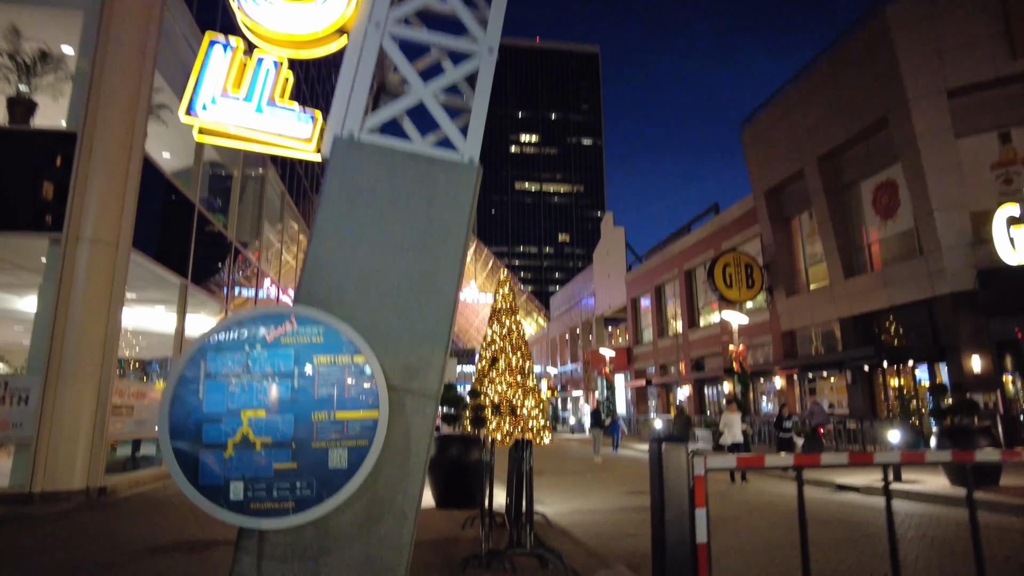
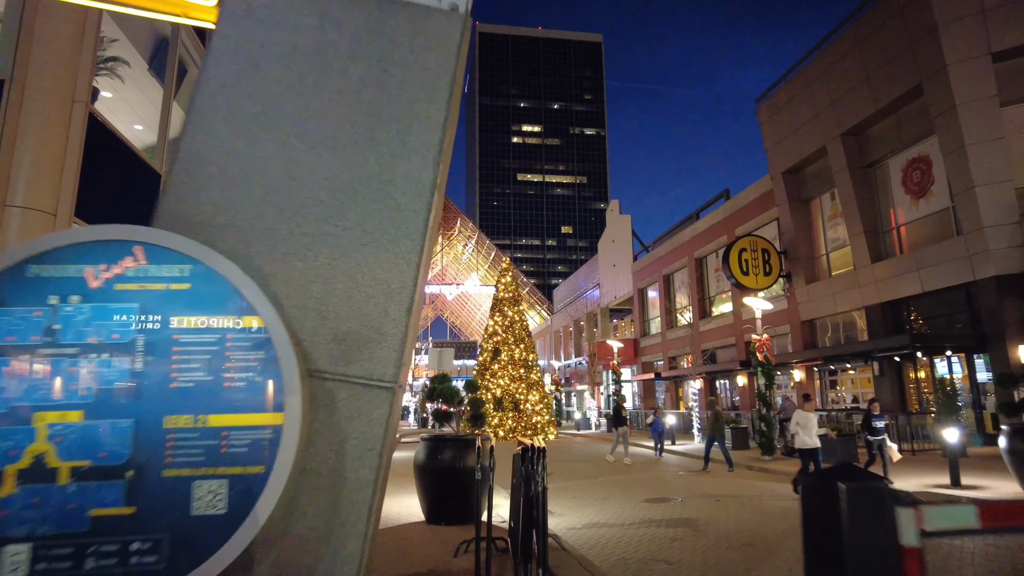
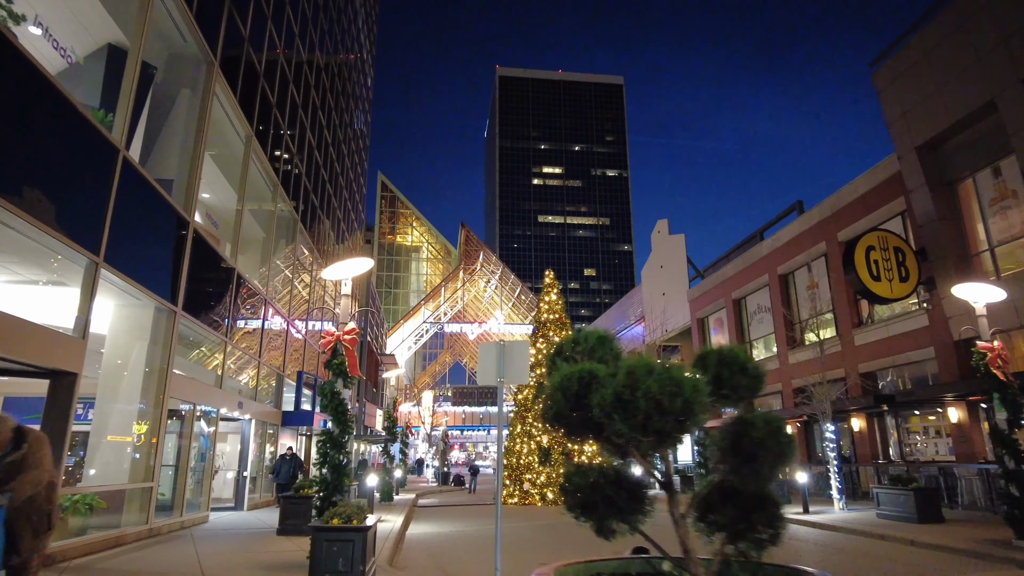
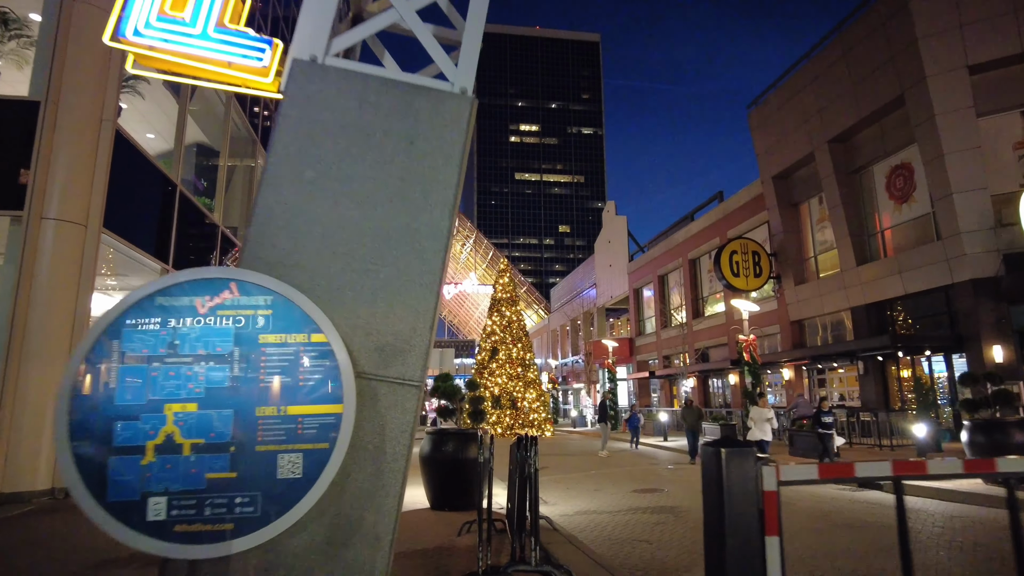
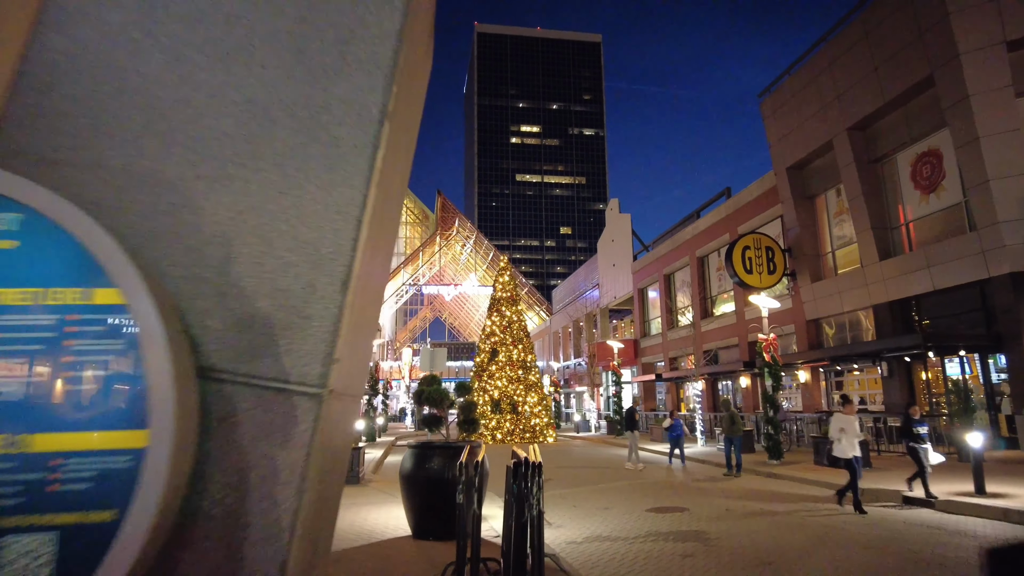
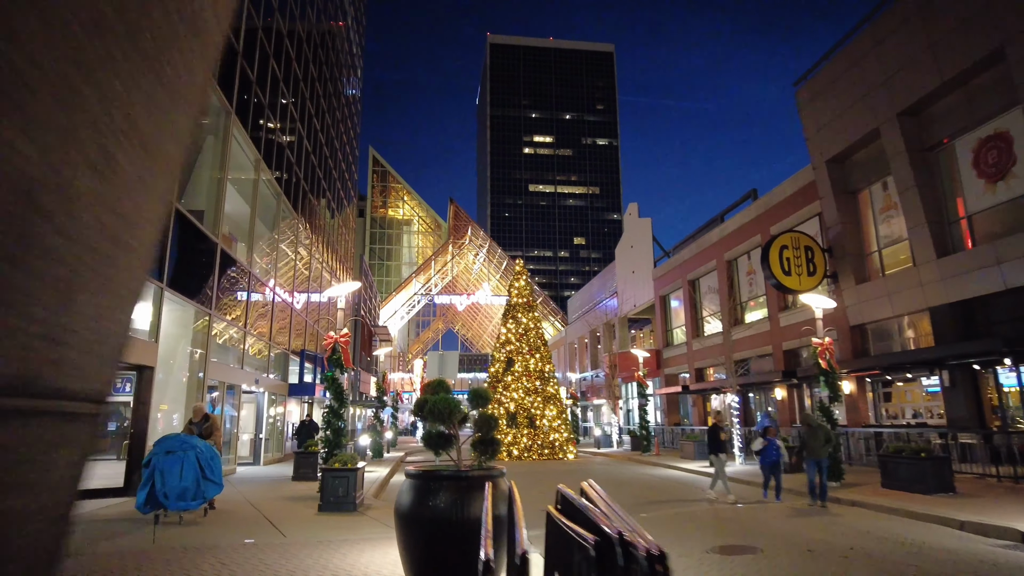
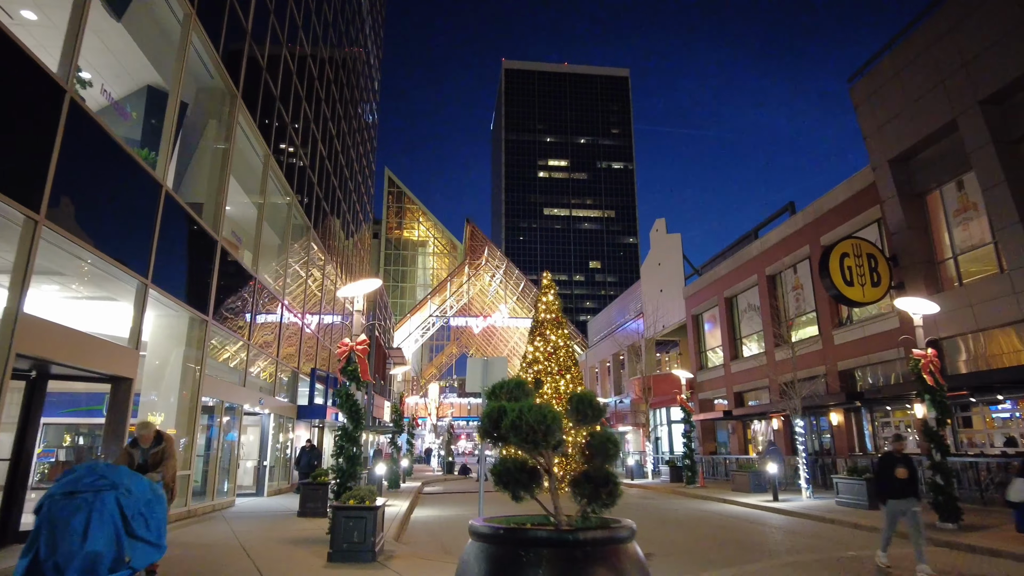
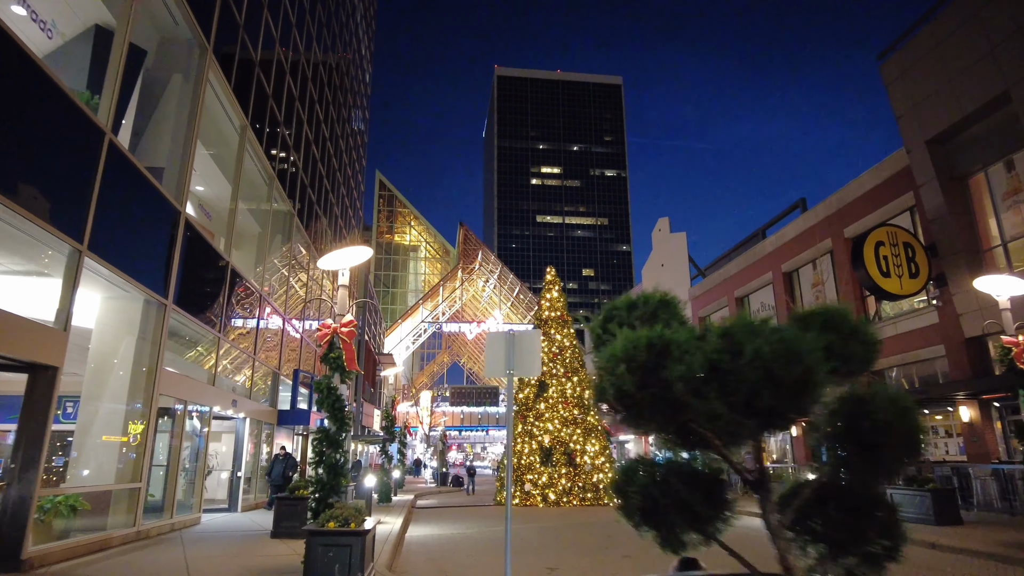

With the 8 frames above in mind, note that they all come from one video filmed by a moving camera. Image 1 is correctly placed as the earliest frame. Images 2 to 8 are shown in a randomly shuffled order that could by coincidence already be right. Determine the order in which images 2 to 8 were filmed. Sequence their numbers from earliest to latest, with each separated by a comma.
4, 2, 5, 6, 7, 3, 8
